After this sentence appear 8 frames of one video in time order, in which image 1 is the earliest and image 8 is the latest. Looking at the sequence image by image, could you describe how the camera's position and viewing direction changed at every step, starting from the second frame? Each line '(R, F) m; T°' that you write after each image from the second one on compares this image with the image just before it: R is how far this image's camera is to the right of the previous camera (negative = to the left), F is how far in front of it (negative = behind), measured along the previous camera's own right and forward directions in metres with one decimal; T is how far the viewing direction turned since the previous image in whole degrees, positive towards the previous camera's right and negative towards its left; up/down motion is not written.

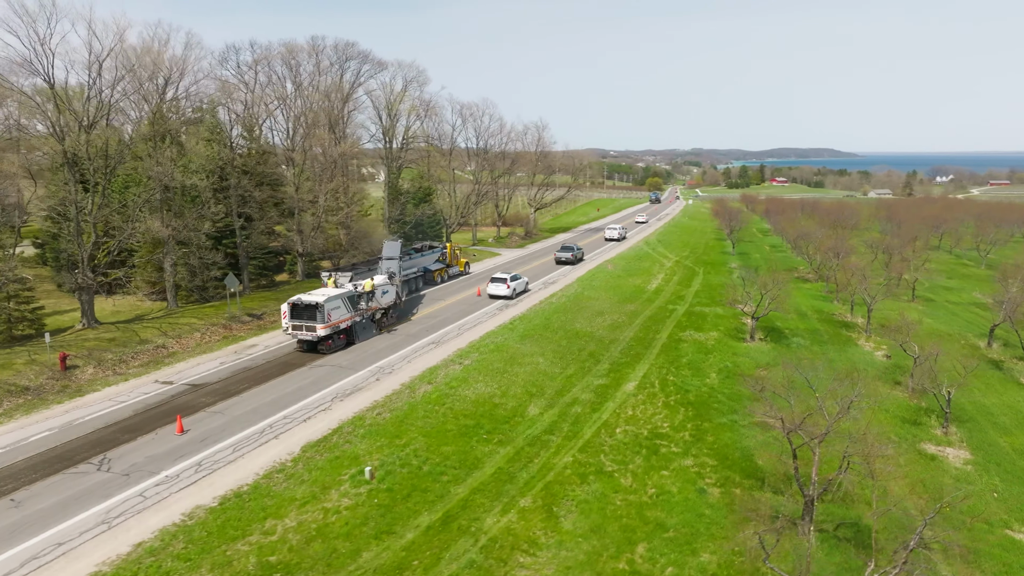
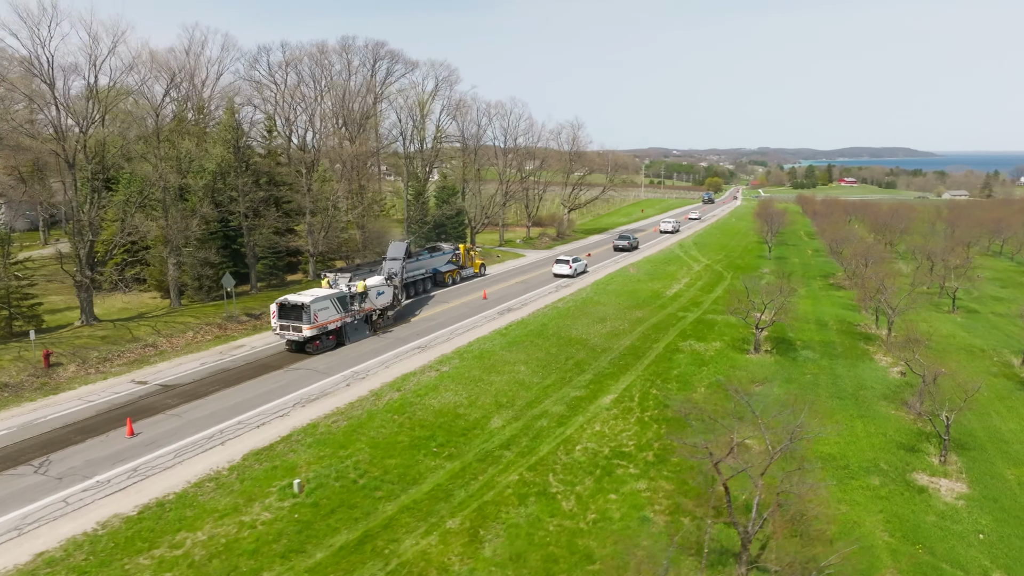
(+1.8, +0.6) m; -4°
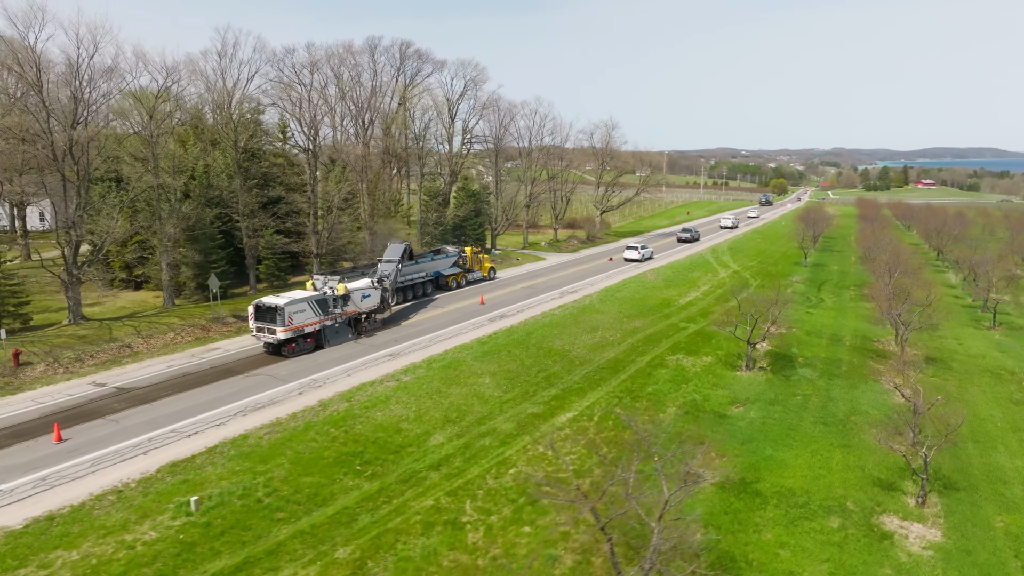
(+2.2, +0.8) m; -4°
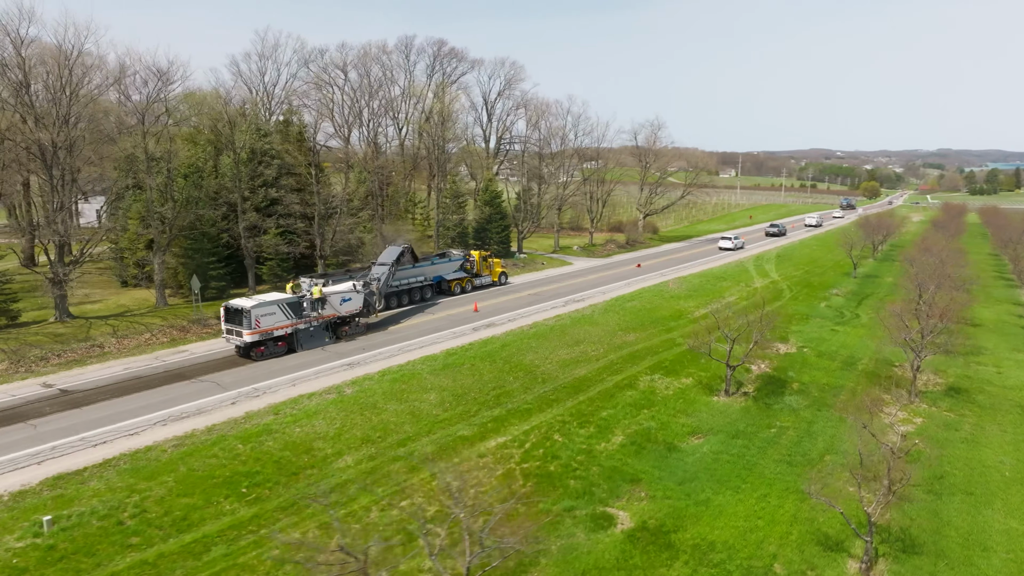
(+2.9, +1.1) m; -5°
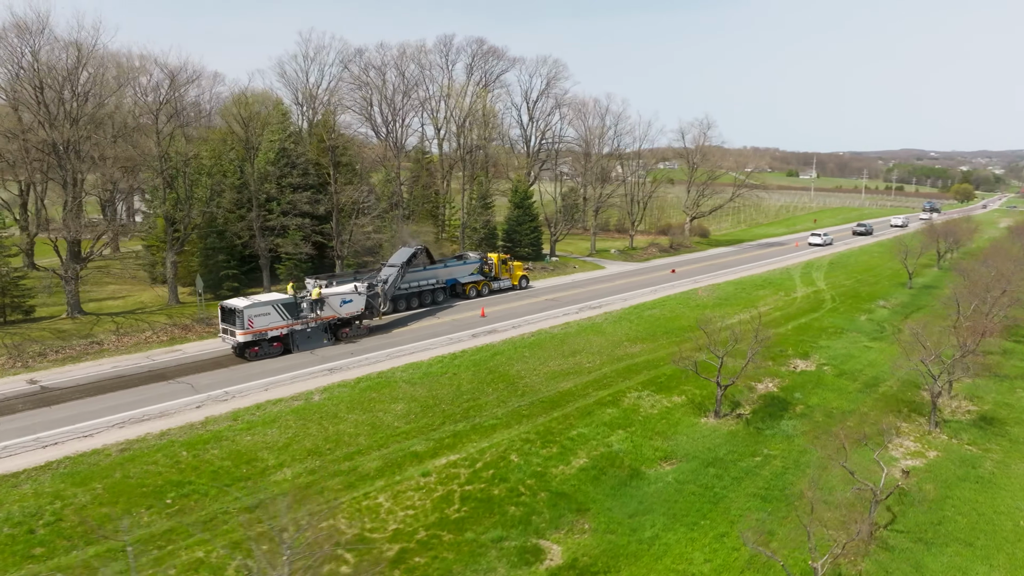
(+2.1, +0.8) m; -5°
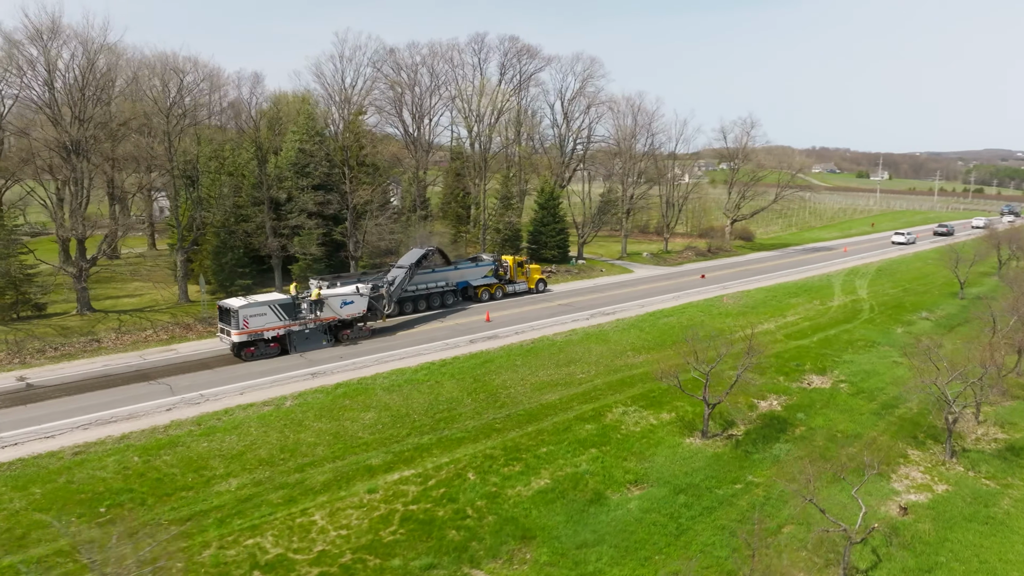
(+1.8, +0.7) m; -4°
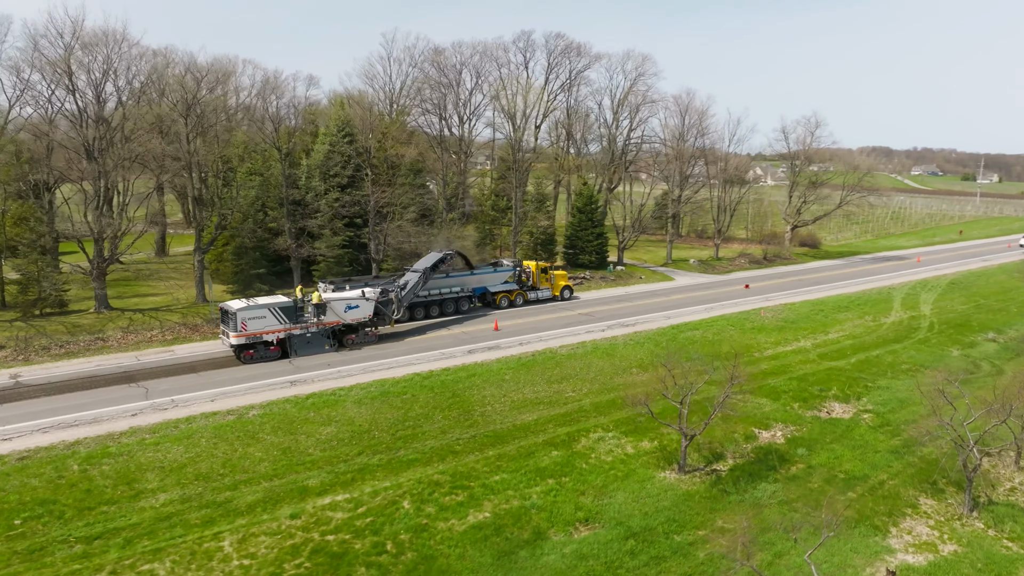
(+2.3, +1.0) m; -6°
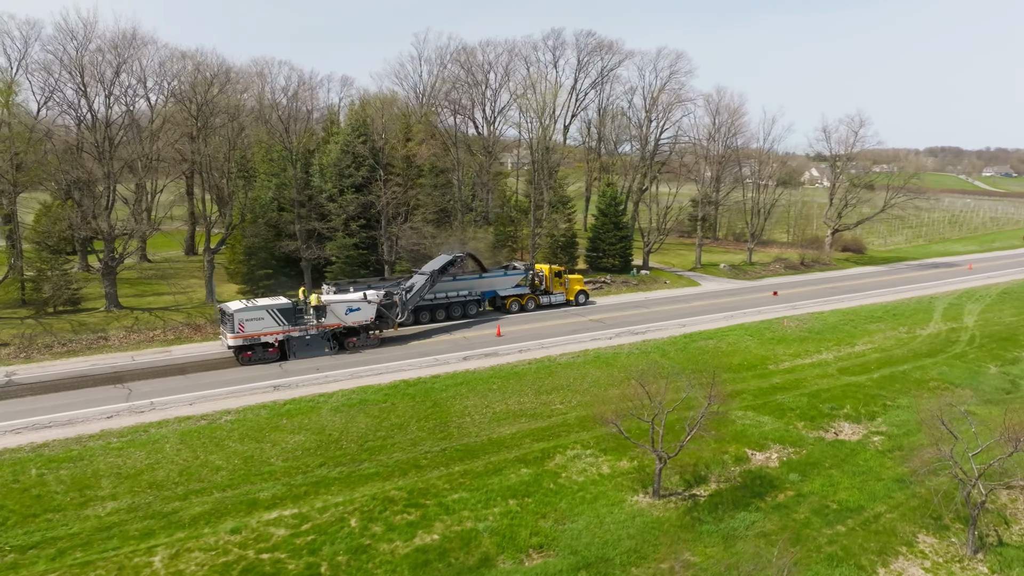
(+1.6, +0.6) m; -4°
